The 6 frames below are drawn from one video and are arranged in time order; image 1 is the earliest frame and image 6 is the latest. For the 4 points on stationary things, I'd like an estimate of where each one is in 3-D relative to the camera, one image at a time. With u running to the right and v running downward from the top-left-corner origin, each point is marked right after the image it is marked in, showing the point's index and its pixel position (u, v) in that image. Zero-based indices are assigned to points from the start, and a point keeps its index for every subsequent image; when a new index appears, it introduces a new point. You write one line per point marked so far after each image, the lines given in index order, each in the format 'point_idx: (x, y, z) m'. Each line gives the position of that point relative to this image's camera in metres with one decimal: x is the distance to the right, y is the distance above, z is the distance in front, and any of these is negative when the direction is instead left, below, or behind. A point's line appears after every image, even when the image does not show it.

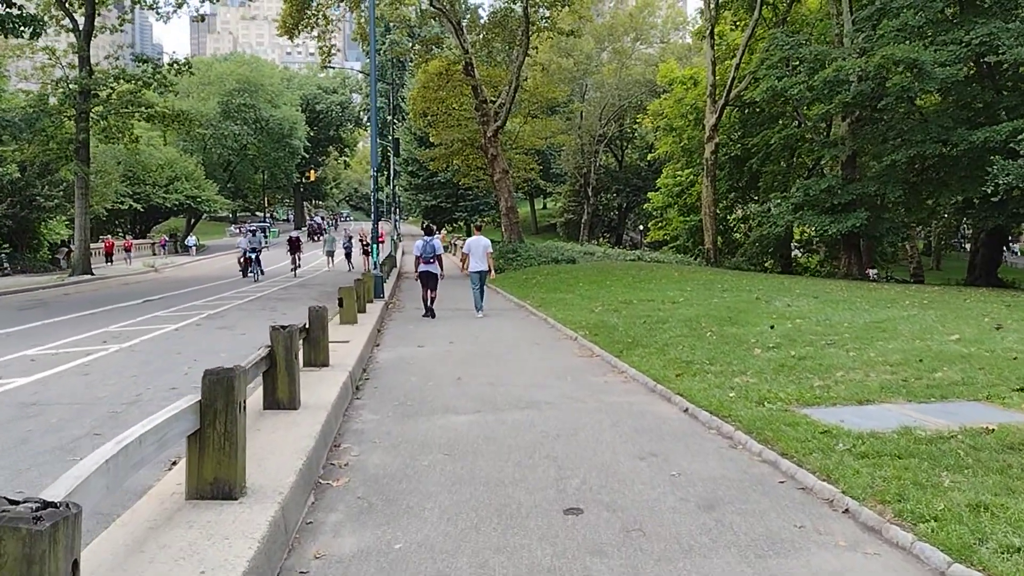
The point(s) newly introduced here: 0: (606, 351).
0: (+1.2, -0.8, +11.1) m
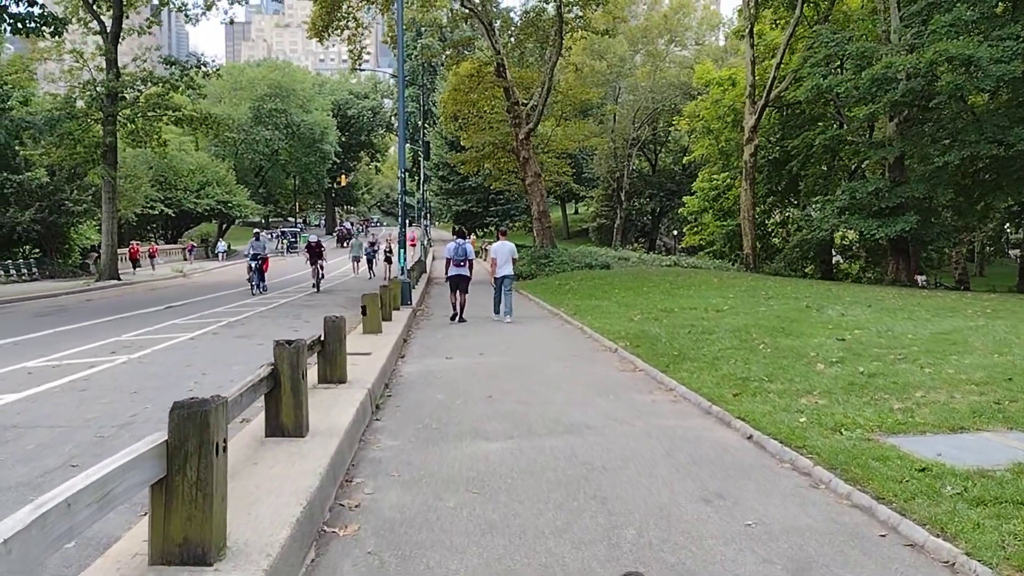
0: (+1.6, -0.9, +10.1) m
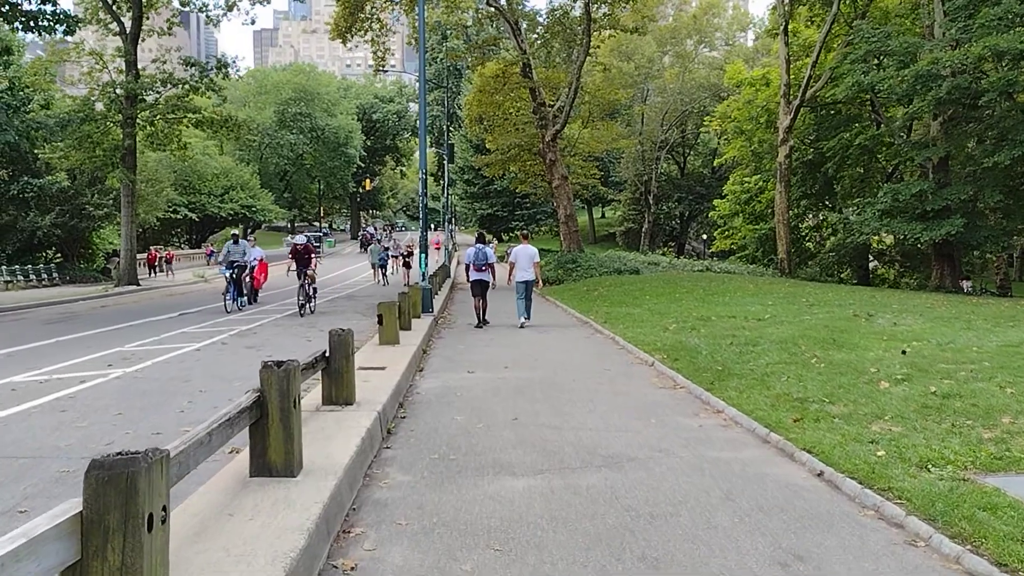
0: (+1.8, -1.0, +9.2) m
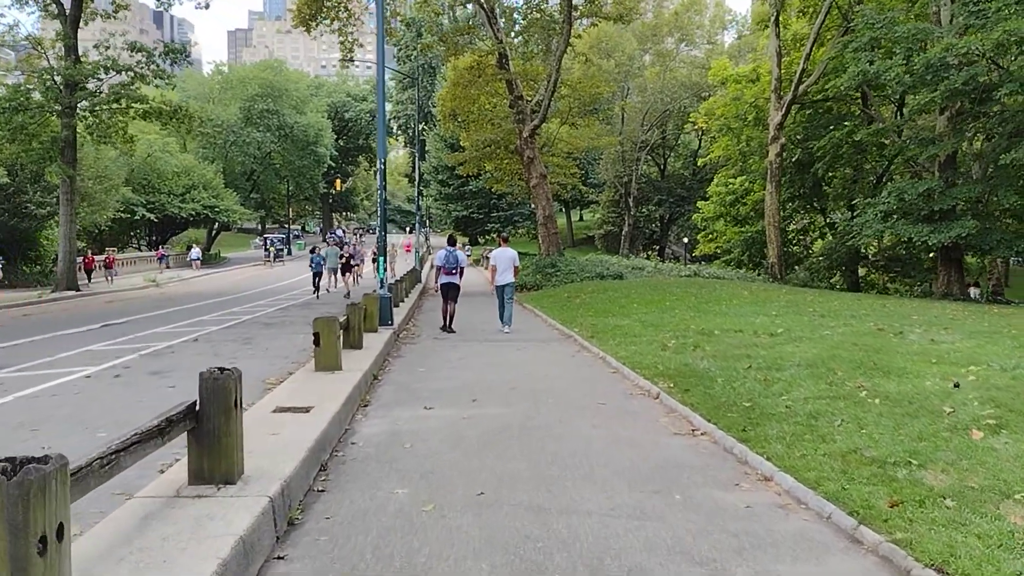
0: (+1.6, -1.1, +7.0) m
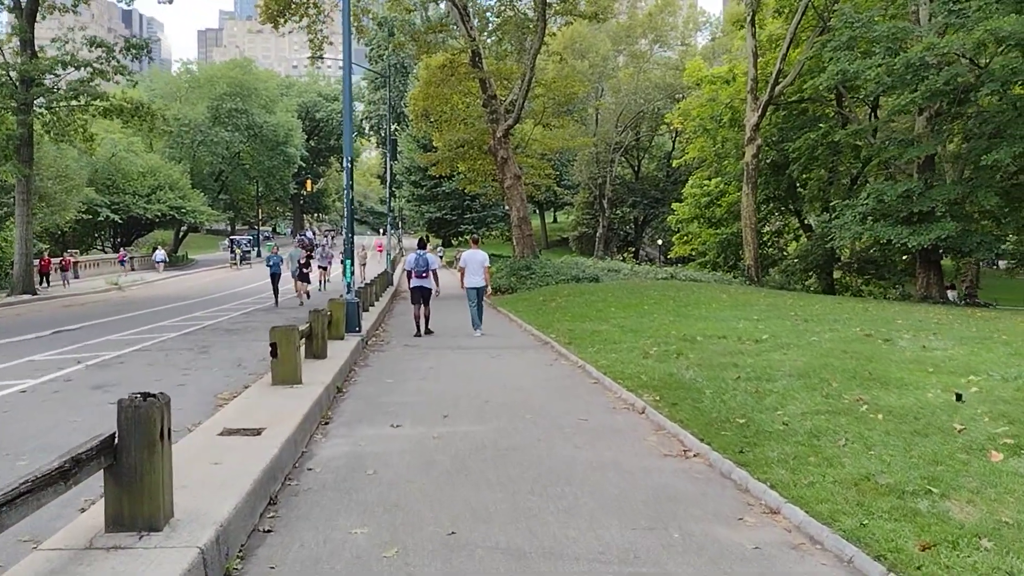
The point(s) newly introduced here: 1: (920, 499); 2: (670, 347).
0: (+1.4, -1.1, +6.4) m
1: (+2.2, -1.1, +5.0) m
2: (+2.2, -0.8, +12.4) m
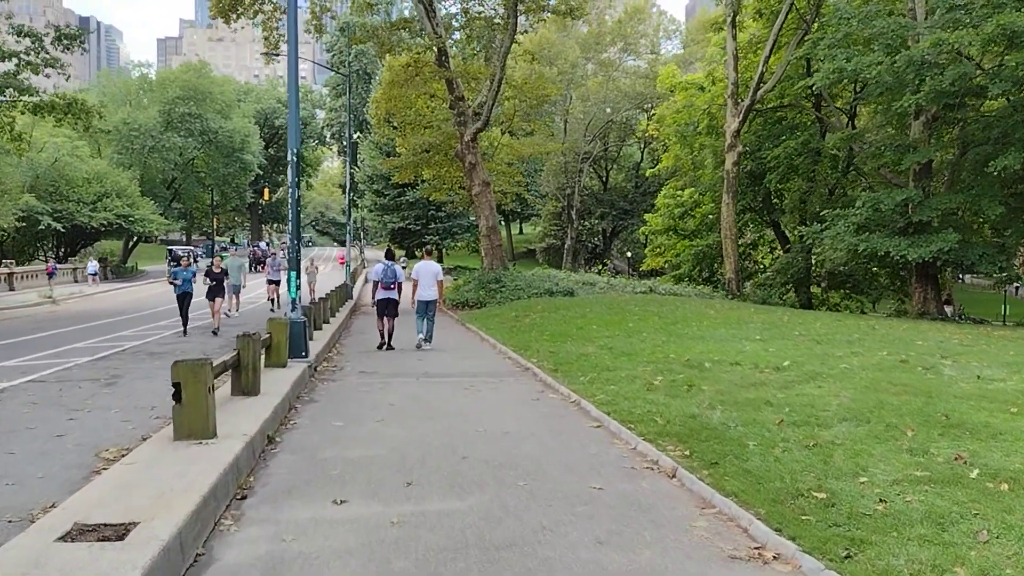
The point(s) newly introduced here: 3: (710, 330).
0: (+1.4, -1.2, +4.4) m
1: (+2.3, -1.2, +3.0) m
2: (+1.9, -1.0, +10.4) m
3: (+3.7, -0.8, +16.5) m
